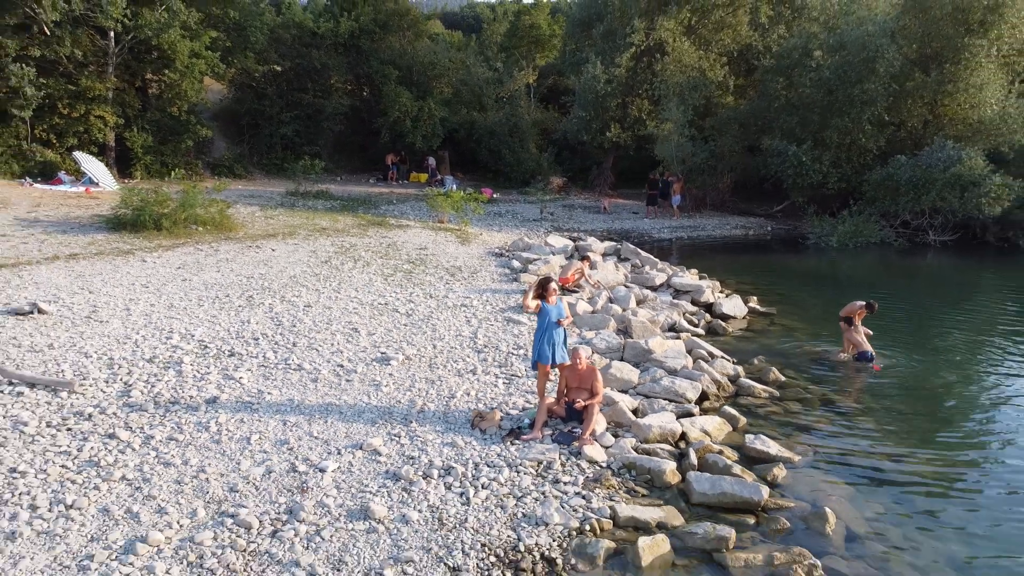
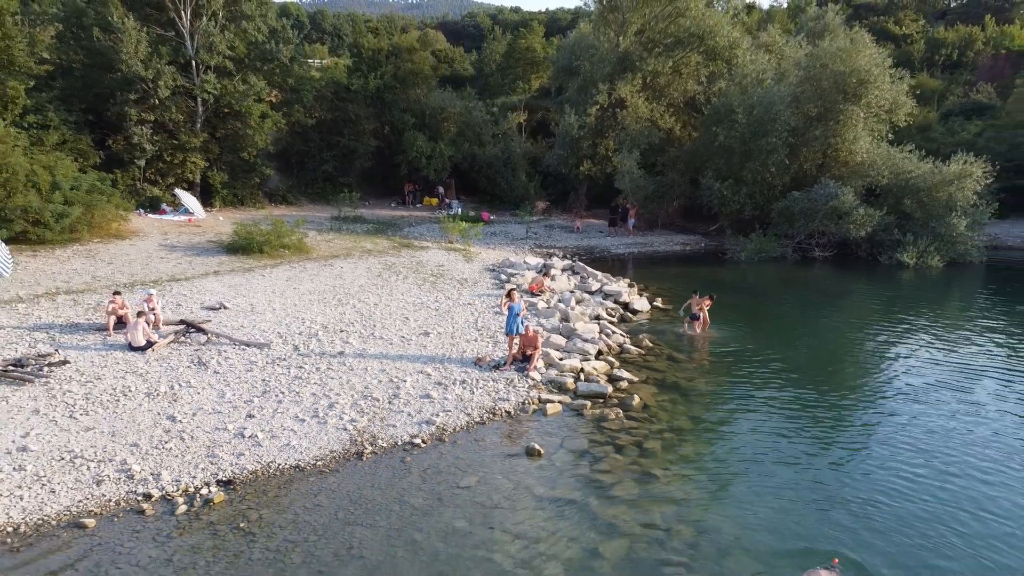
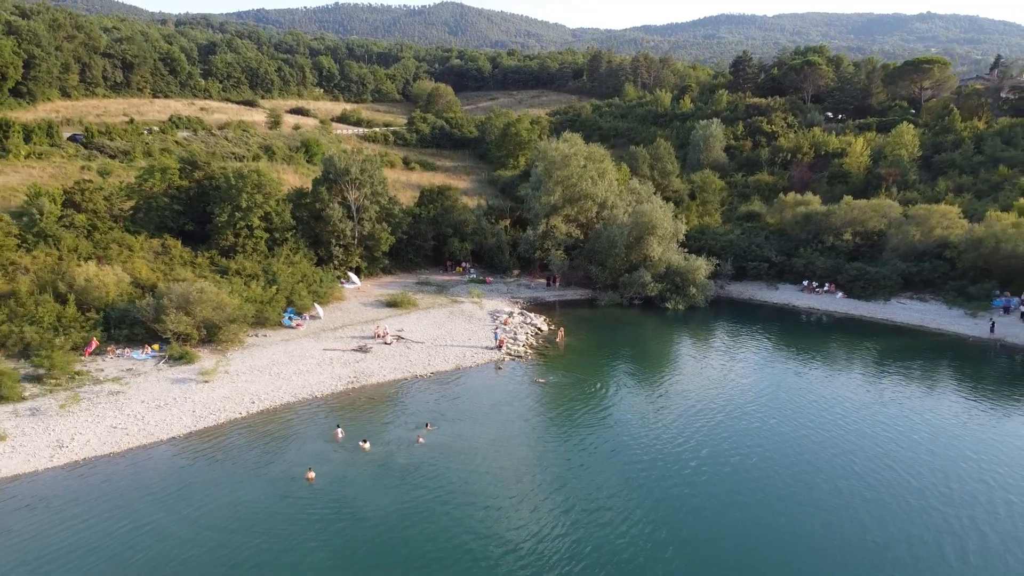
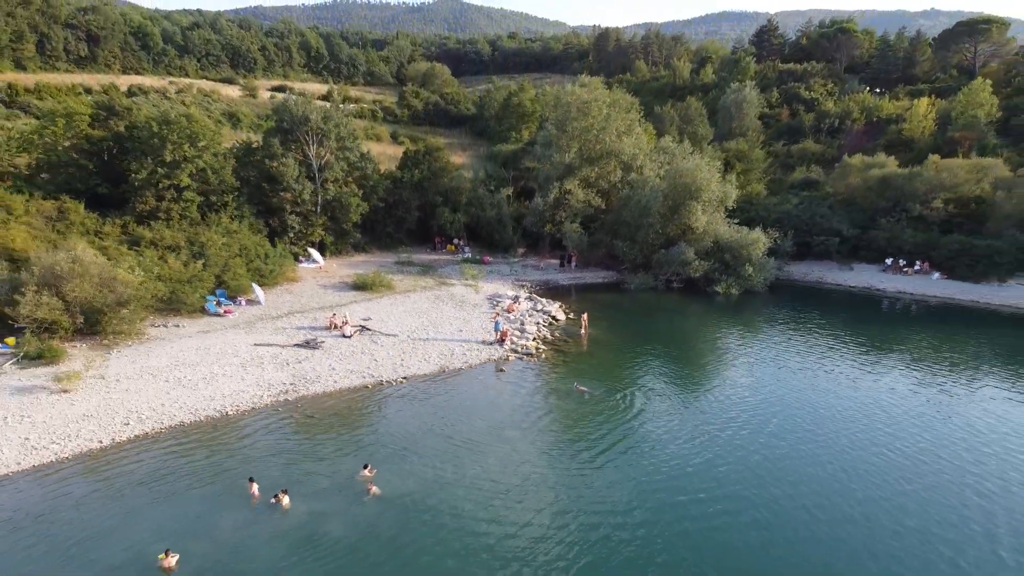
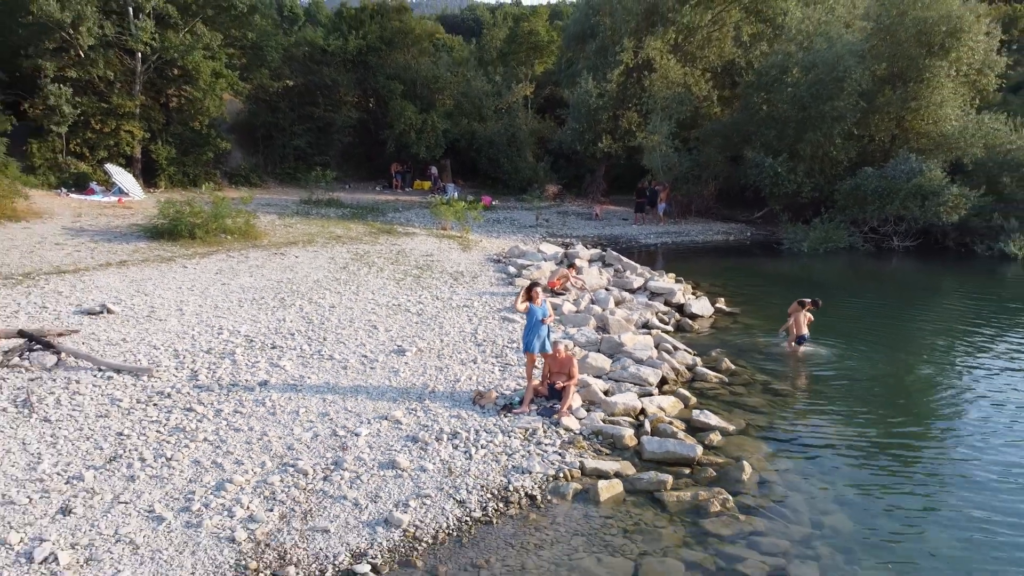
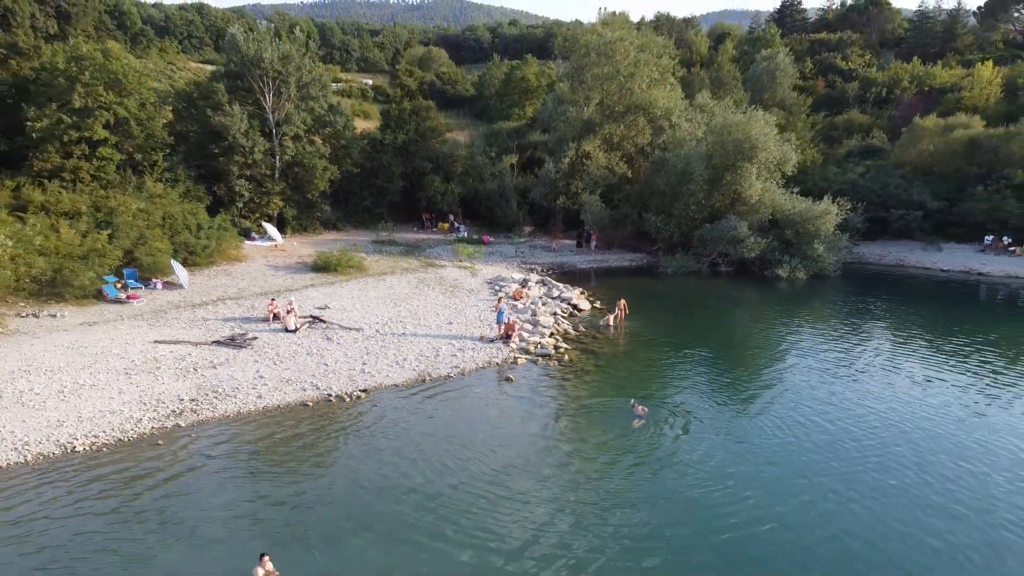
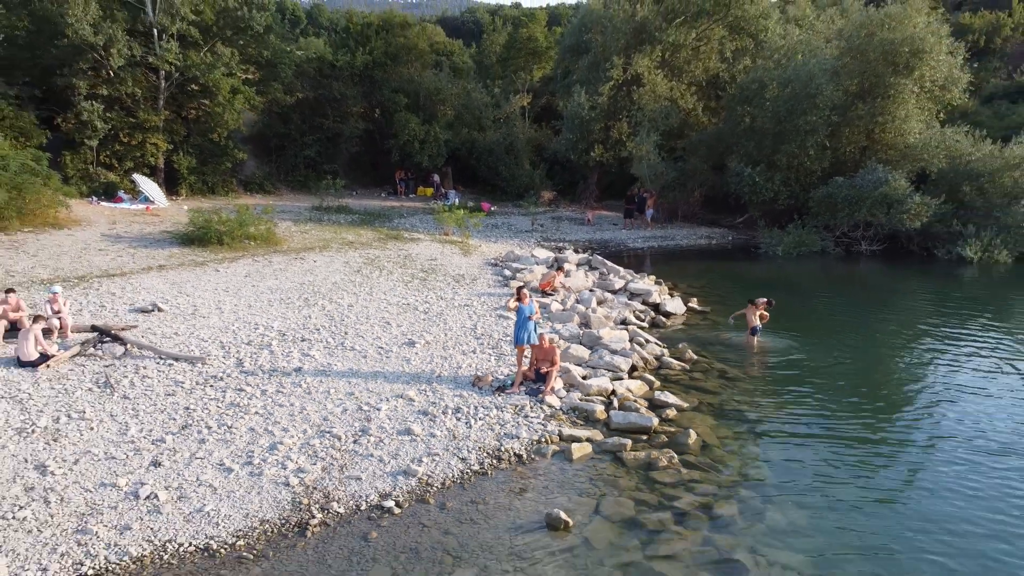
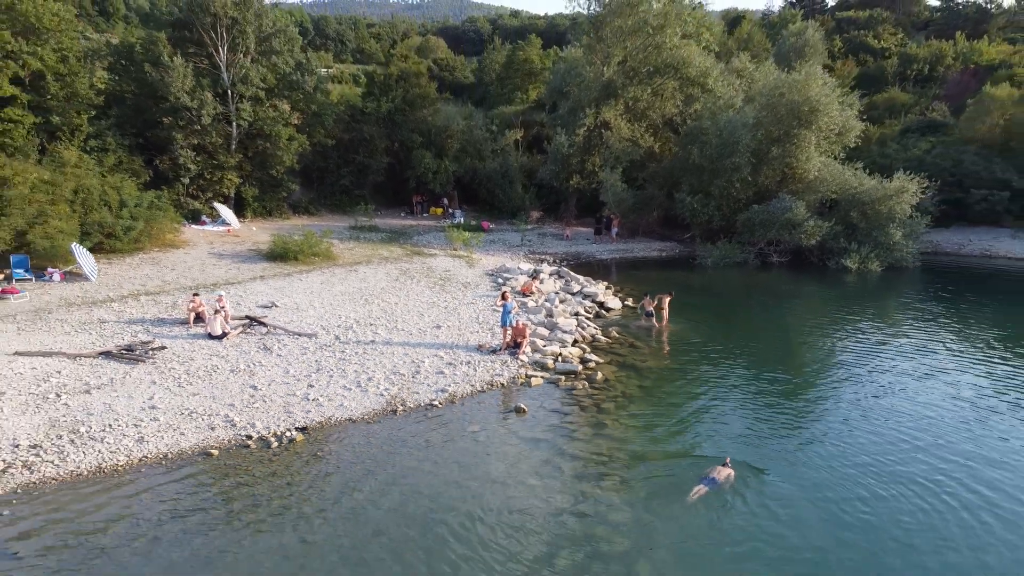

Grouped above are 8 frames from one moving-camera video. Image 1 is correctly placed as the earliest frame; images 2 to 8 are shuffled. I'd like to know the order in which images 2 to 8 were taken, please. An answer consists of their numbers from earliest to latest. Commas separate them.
5, 7, 2, 8, 6, 4, 3
